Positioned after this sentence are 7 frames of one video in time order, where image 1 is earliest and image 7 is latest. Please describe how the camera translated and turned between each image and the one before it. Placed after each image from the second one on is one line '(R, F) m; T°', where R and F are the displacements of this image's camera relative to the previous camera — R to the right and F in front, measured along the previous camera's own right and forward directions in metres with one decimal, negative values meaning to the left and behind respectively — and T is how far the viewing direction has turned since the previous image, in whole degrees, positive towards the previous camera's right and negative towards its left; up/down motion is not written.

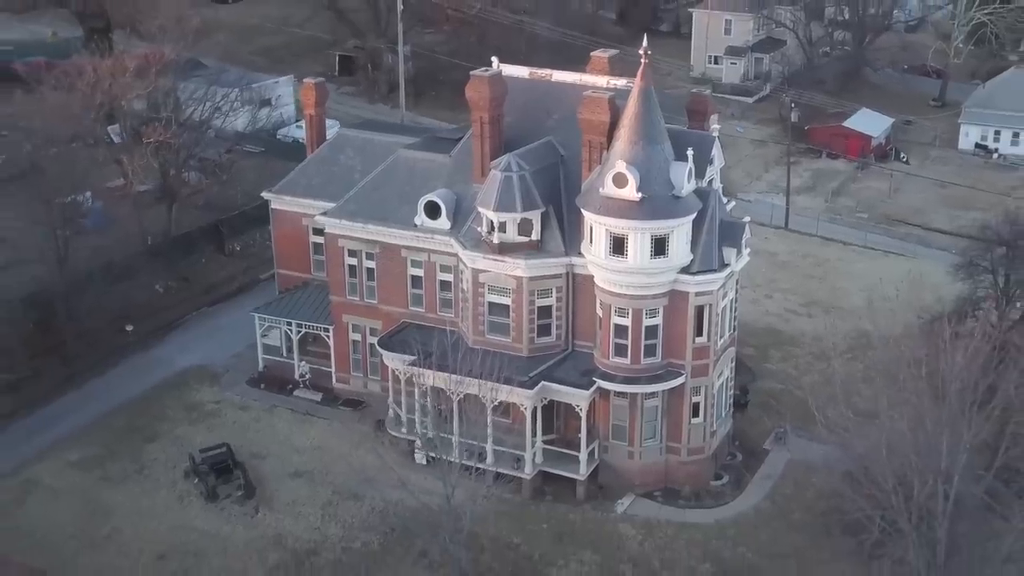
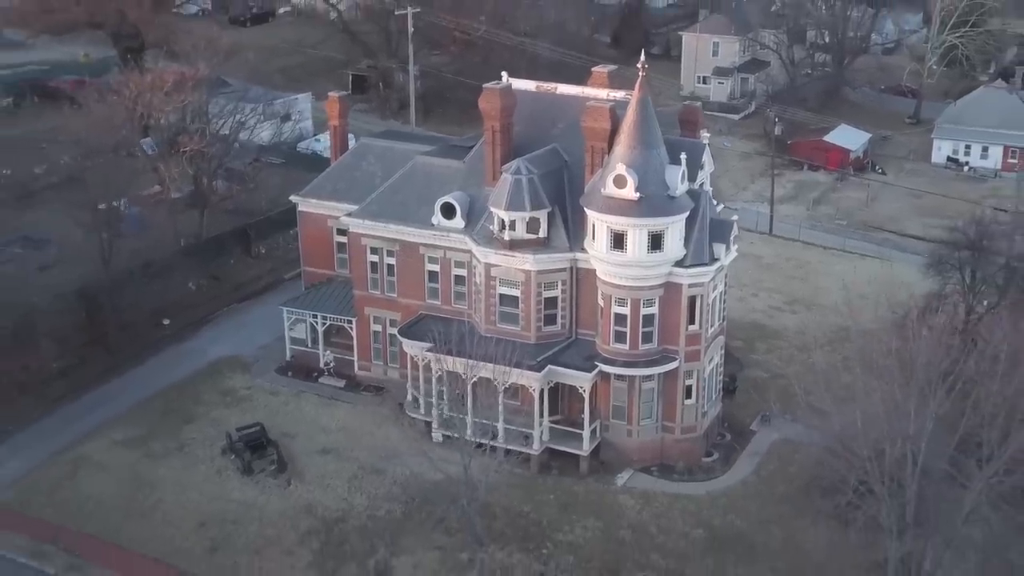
(-0.5, -2.5) m; +1°
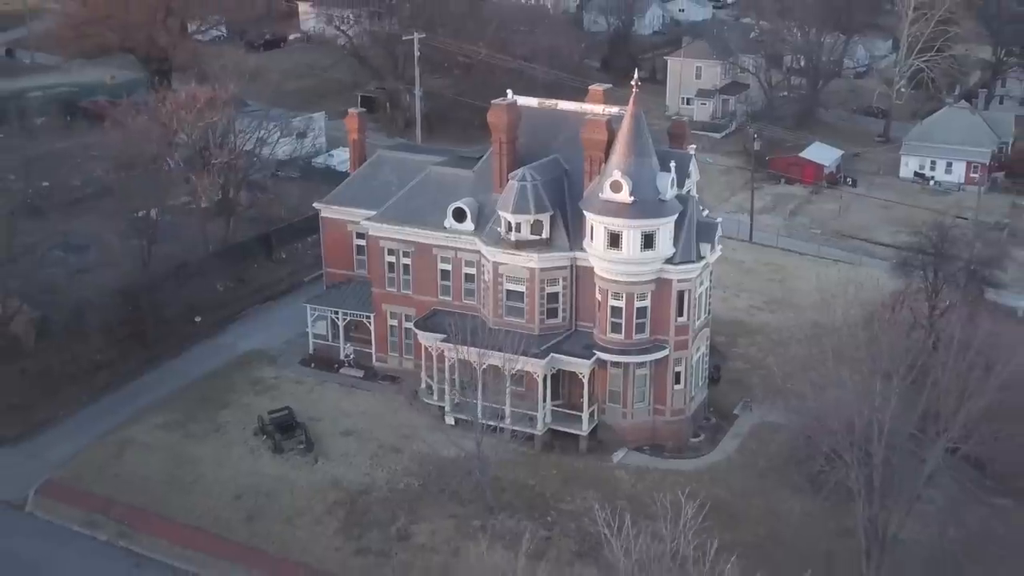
(-0.6, -2.9) m; +1°
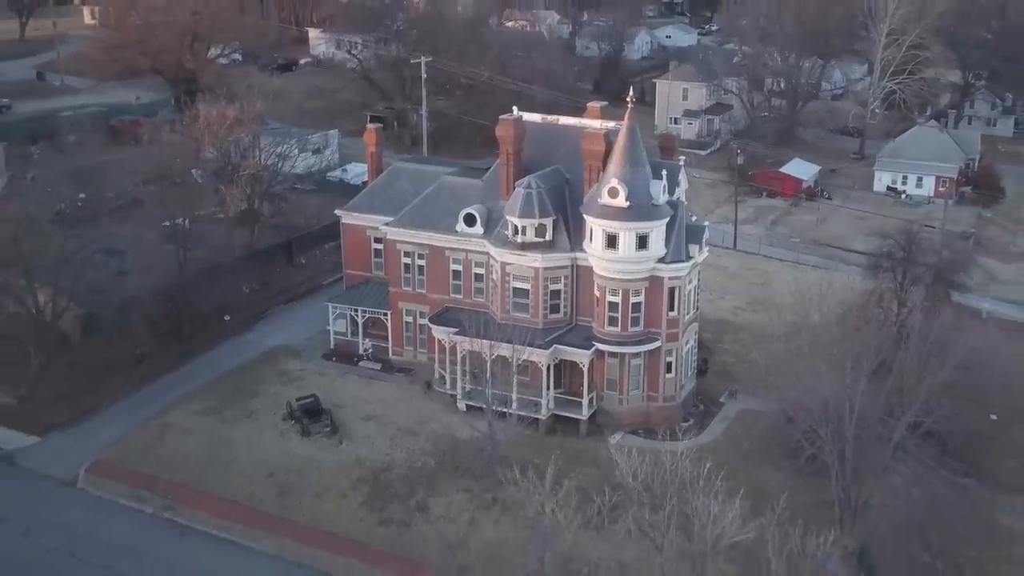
(-0.6, -3.0) m; +1°
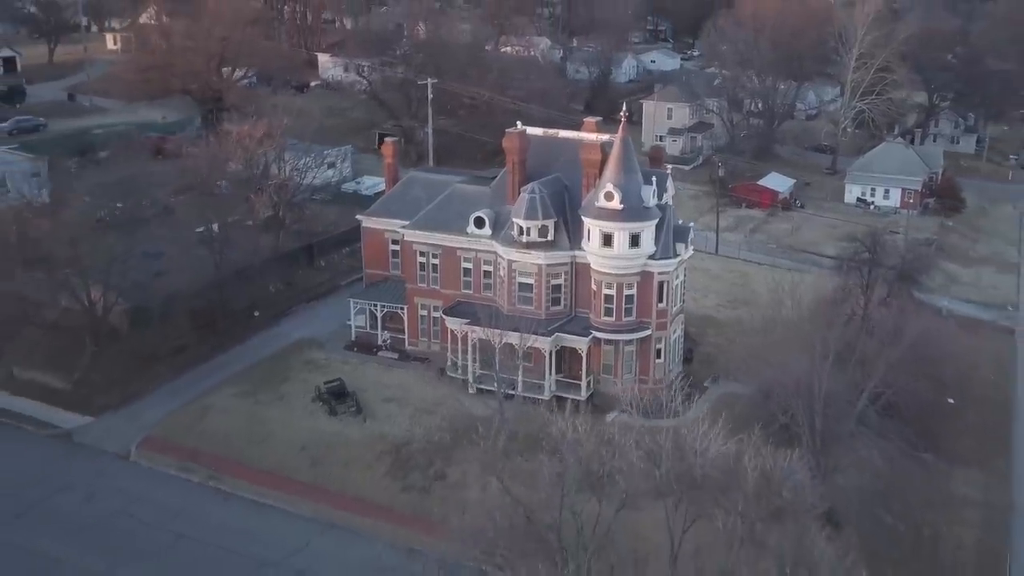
(-0.8, -3.8) m; +1°
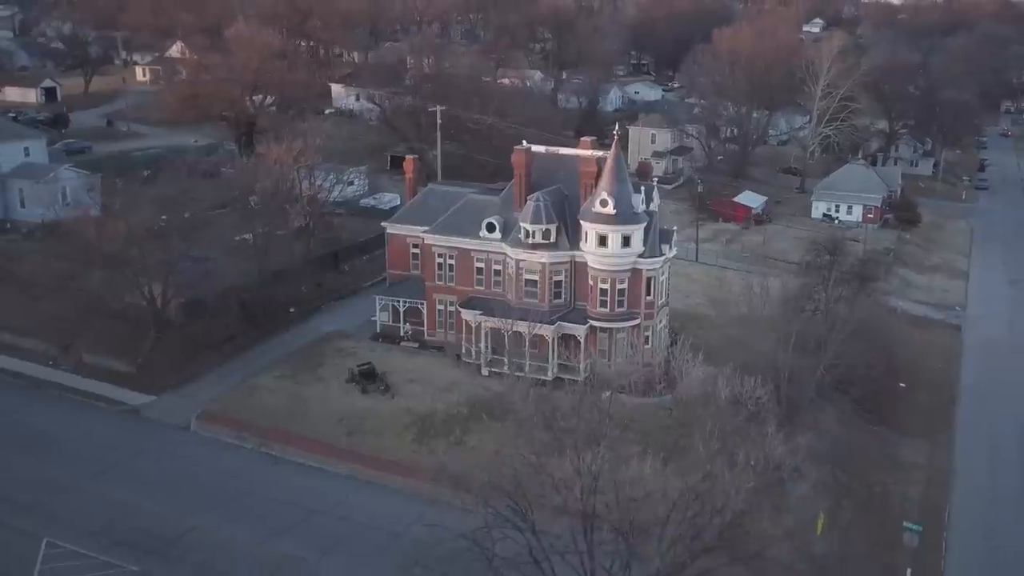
(-1.0, -5.4) m; +1°
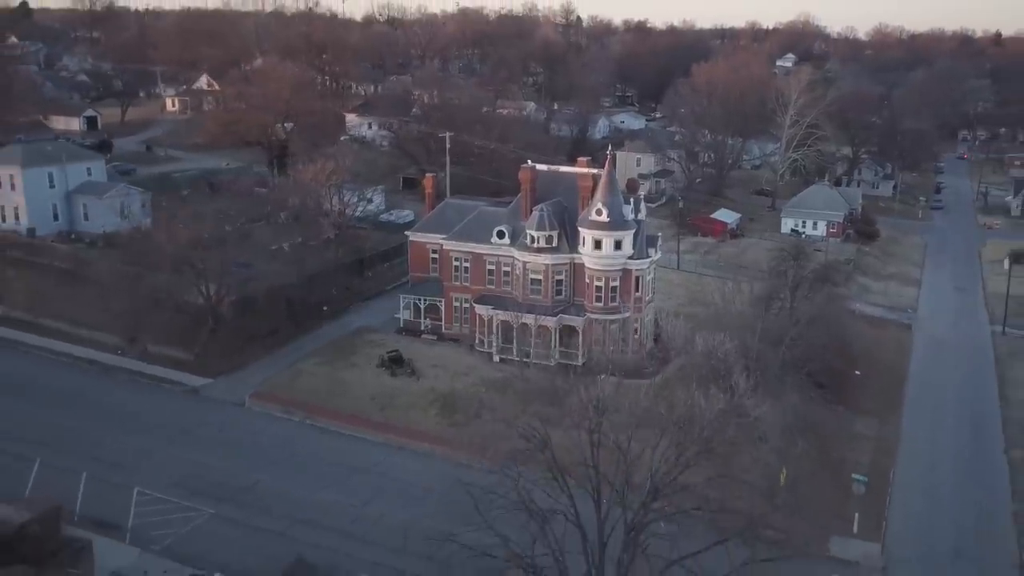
(-1.2, -6.6) m; +1°
